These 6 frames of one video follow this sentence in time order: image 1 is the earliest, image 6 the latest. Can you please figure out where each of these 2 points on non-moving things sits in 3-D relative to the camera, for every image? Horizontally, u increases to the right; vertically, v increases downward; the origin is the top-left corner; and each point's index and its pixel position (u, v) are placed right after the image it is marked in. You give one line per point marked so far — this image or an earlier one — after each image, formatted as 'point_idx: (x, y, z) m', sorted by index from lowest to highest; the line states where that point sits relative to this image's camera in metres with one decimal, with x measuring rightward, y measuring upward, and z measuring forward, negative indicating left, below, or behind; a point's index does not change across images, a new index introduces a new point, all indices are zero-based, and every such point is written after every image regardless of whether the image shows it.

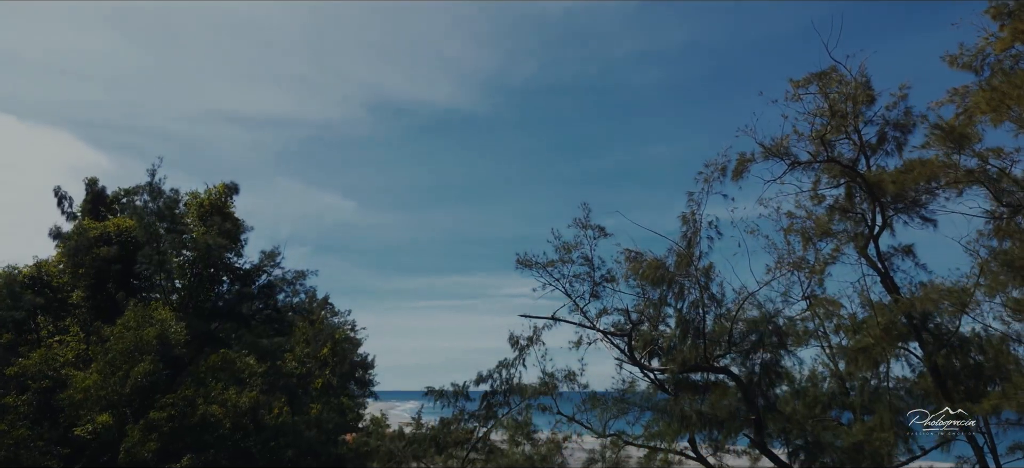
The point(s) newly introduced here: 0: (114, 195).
0: (-11.4, +1.1, +16.3) m
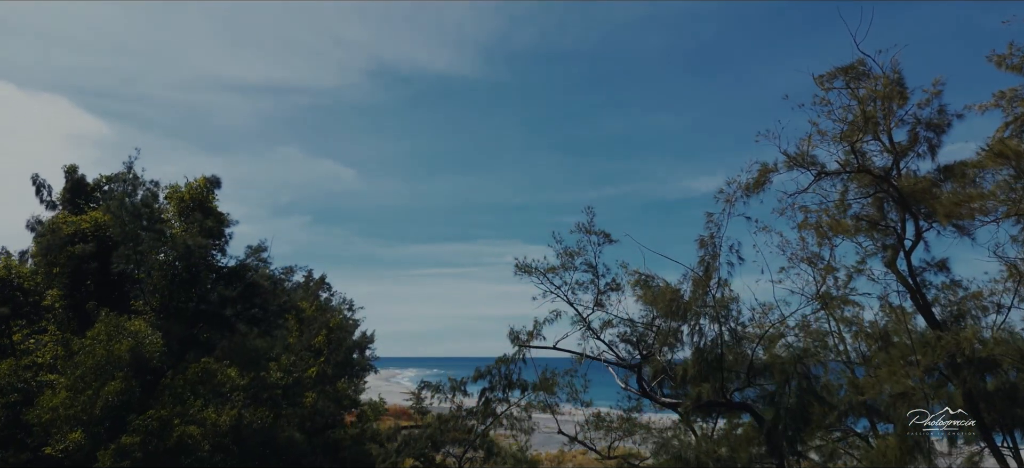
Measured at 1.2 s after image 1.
0: (-11.4, +1.4, +15.6) m
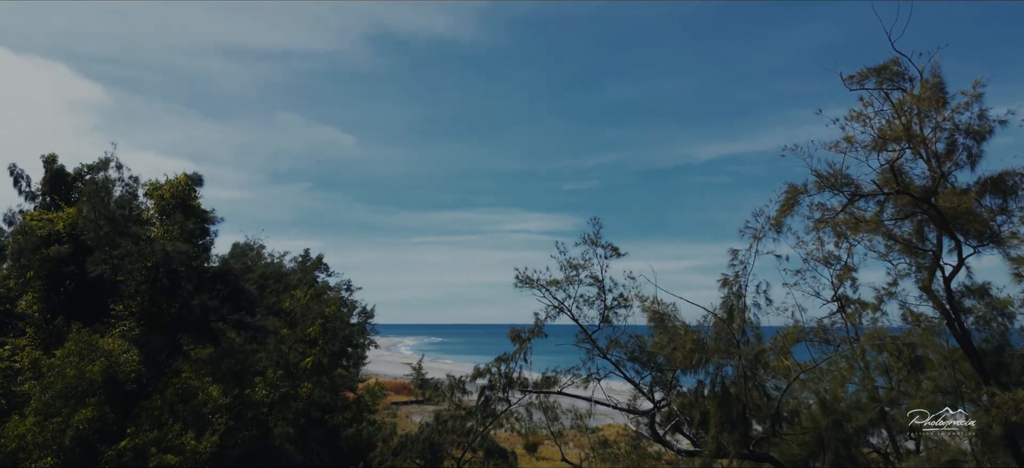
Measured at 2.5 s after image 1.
0: (-11.4, +1.6, +14.9) m
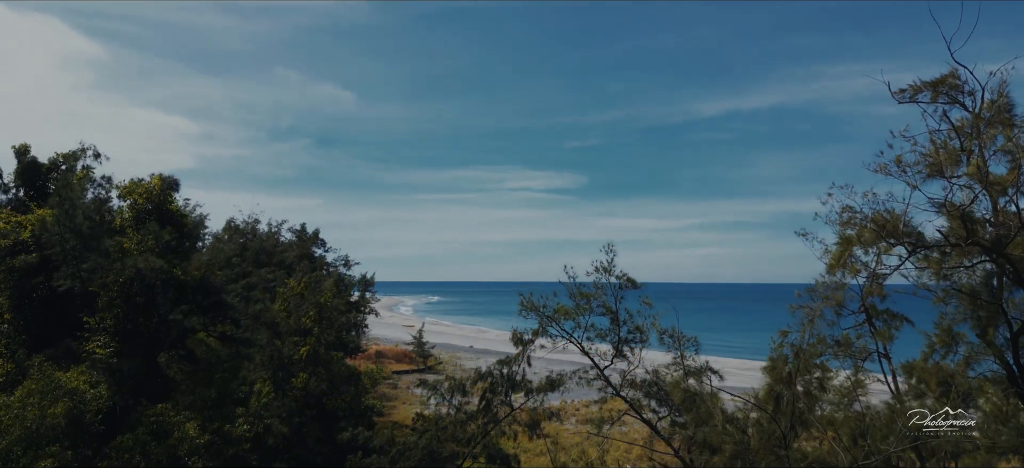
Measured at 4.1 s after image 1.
0: (-11.3, +1.7, +14.0) m
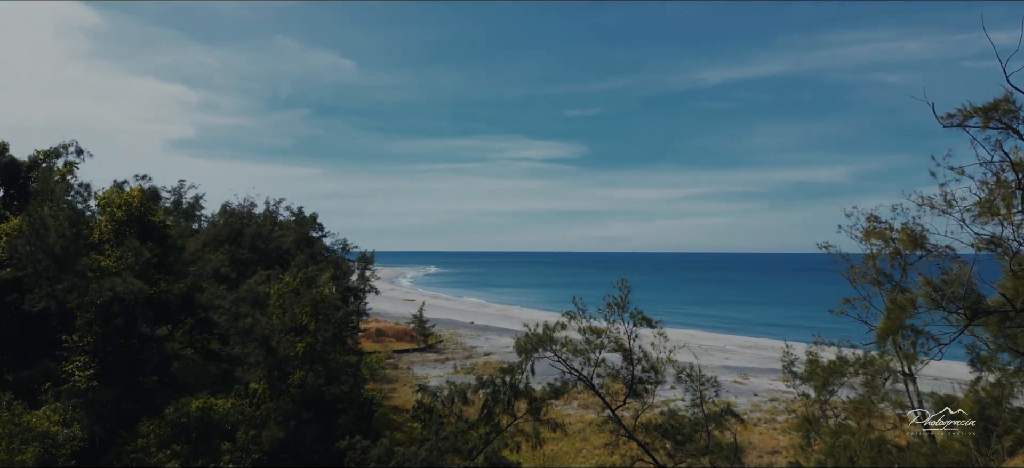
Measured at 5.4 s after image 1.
0: (-11.3, +1.7, +13.3) m
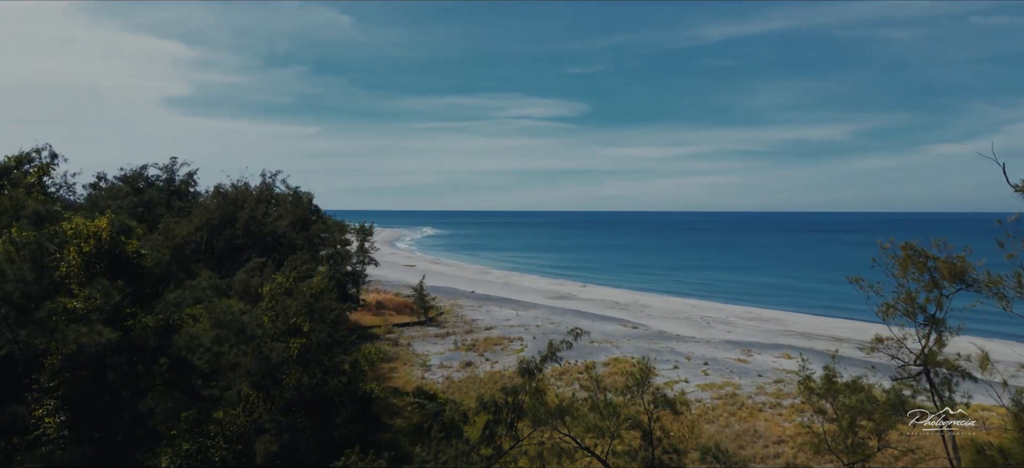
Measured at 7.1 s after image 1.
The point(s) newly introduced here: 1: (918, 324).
0: (-11.2, +1.4, +12.4) m
1: (+7.0, -1.6, +9.8) m
